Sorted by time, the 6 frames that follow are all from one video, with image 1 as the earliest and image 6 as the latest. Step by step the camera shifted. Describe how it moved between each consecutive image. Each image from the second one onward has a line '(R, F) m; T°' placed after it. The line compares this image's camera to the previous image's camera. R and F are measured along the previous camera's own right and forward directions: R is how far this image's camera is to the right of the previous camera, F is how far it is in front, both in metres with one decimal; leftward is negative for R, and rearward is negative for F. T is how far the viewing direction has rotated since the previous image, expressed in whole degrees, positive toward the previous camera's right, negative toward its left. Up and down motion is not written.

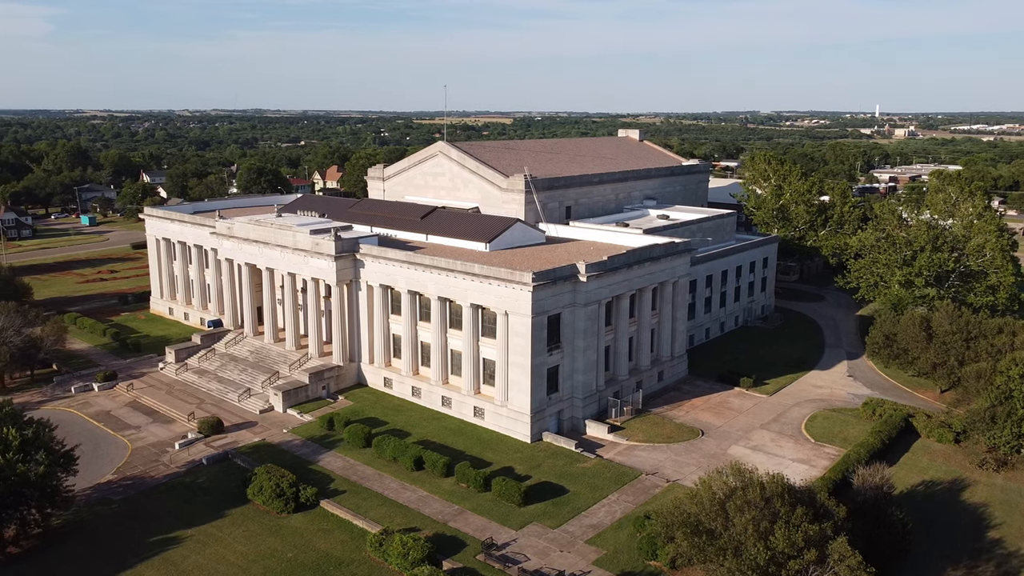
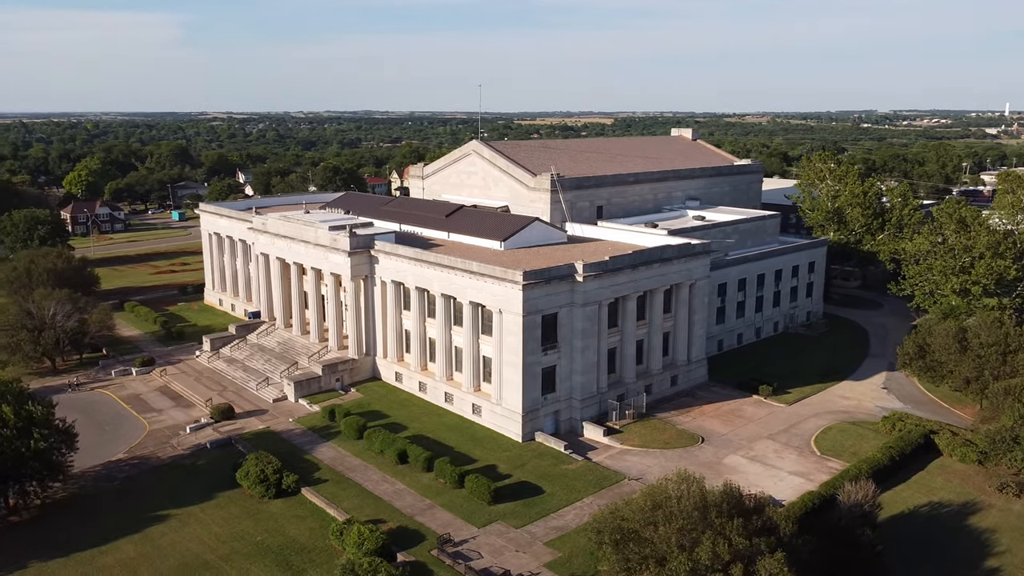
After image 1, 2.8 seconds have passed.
(+6.3, +0.5) m; -7°
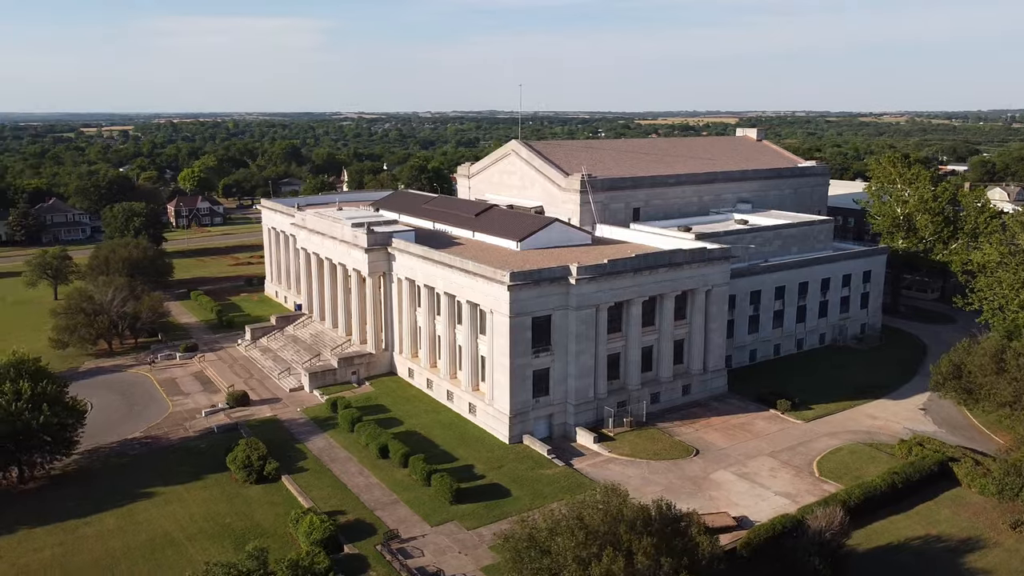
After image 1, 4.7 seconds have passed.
(+7.5, +0.8) m; -9°
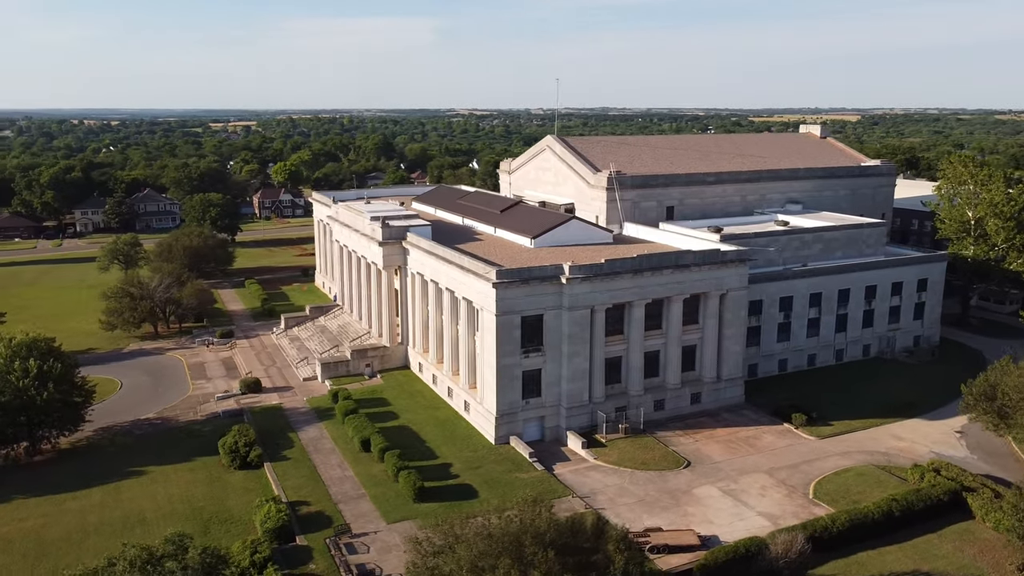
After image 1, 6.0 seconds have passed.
(+6.7, +1.5) m; -8°
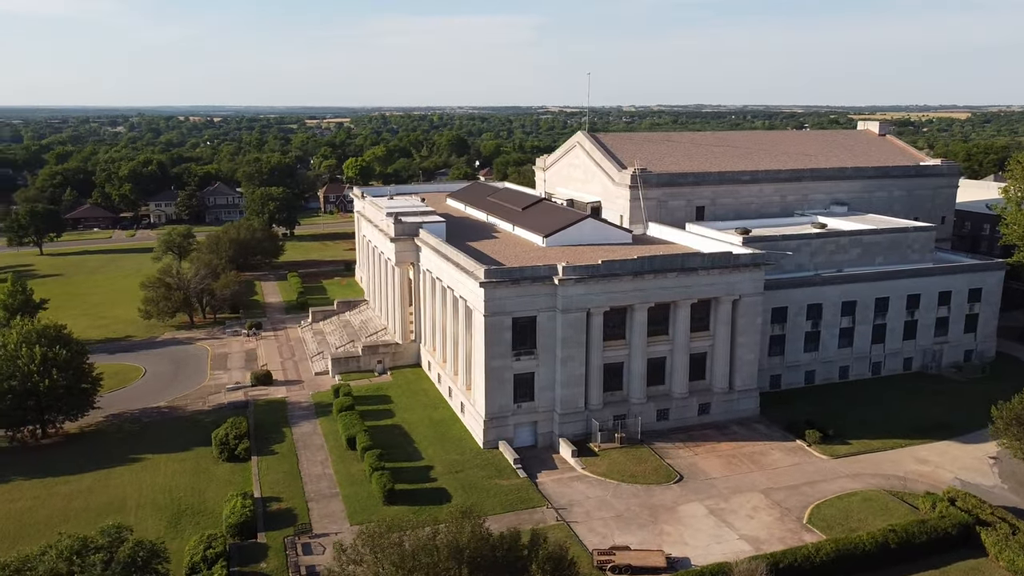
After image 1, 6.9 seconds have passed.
(+5.3, +1.7) m; -6°
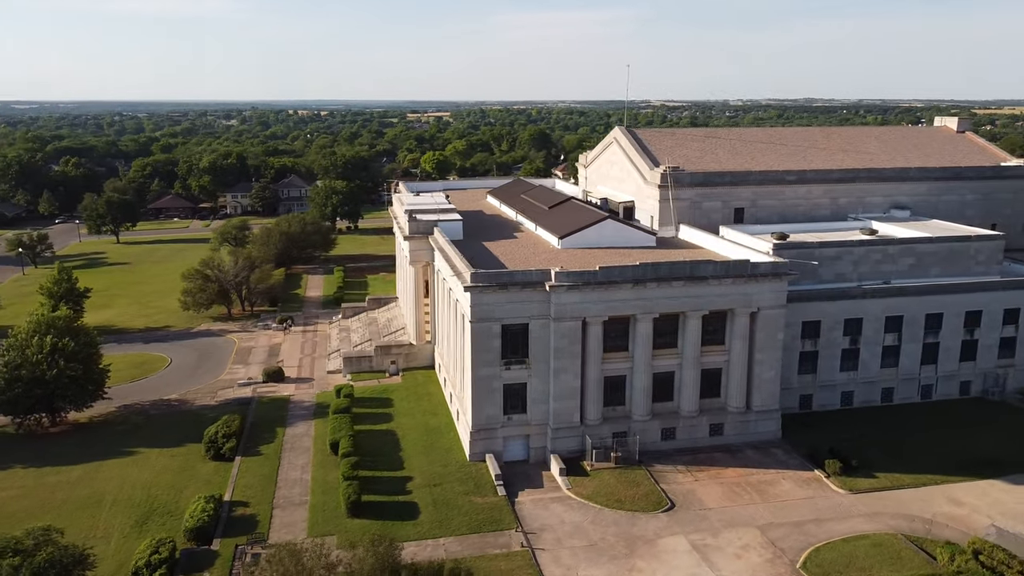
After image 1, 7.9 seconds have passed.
(+5.6, +2.9) m; -7°
